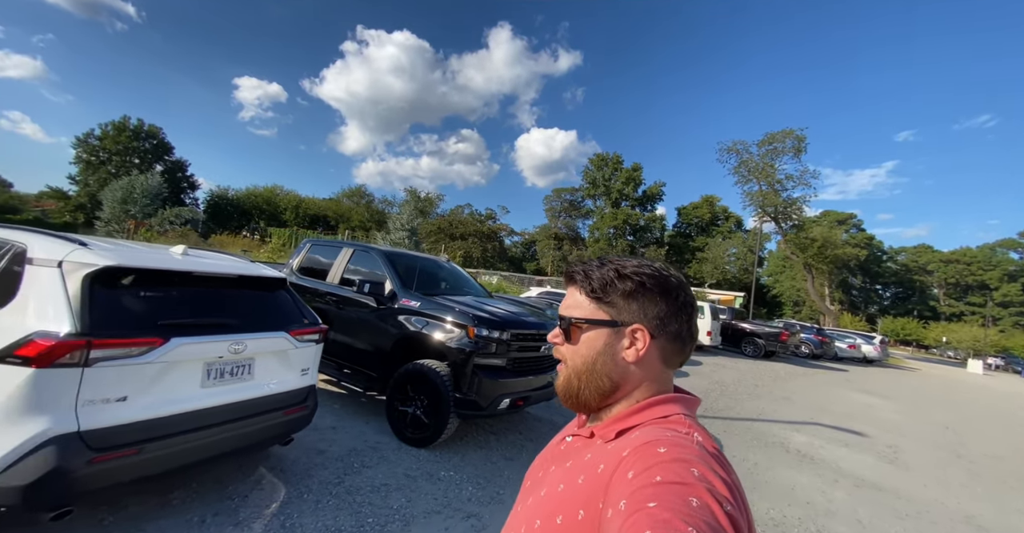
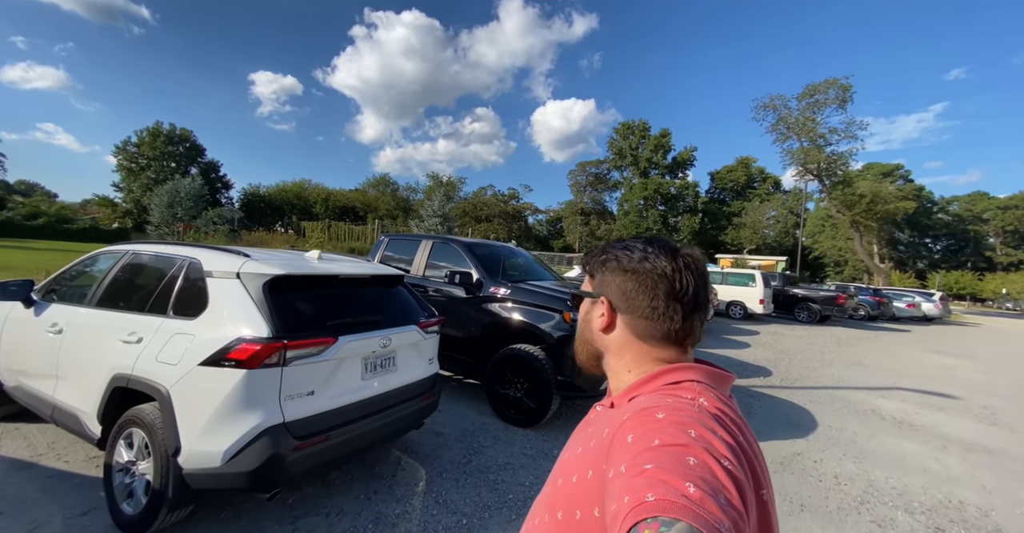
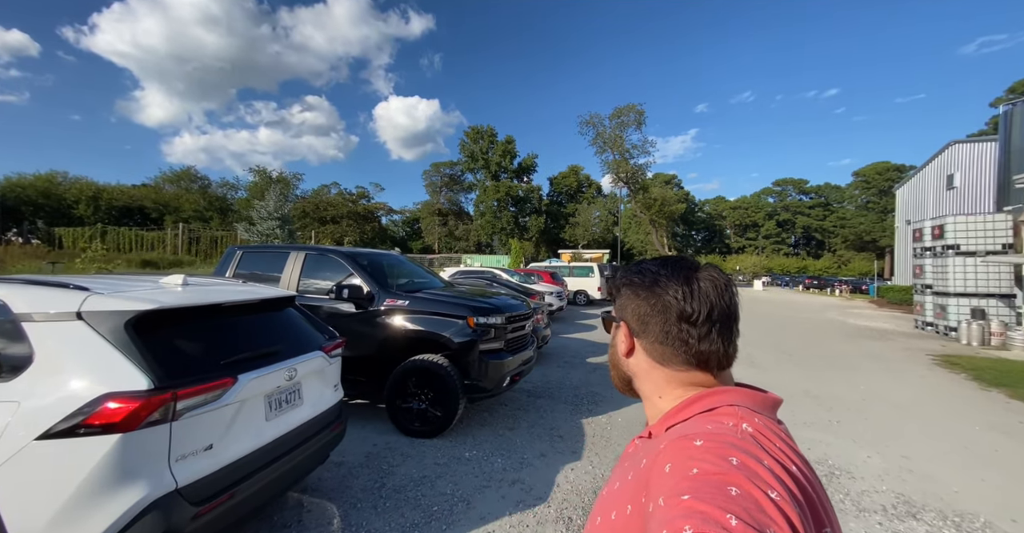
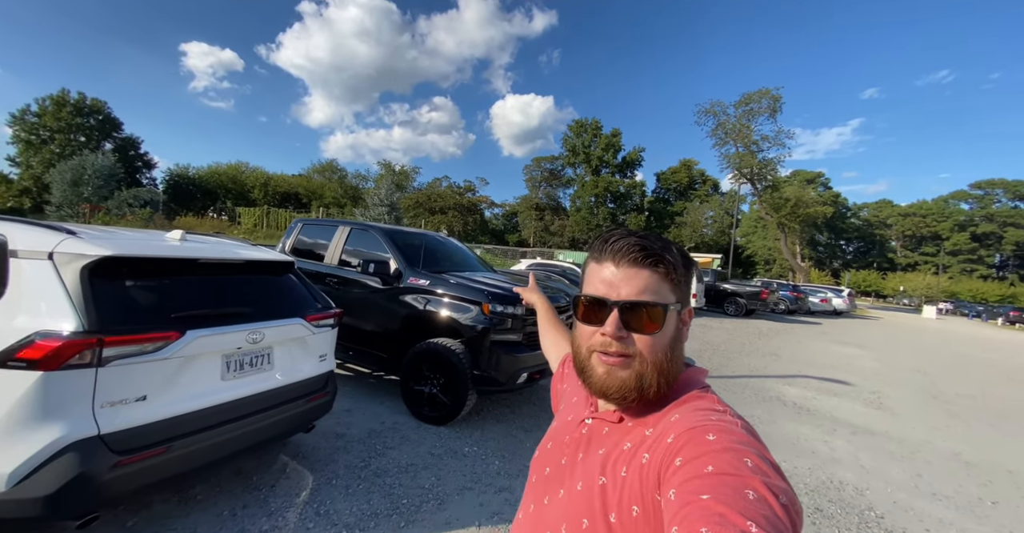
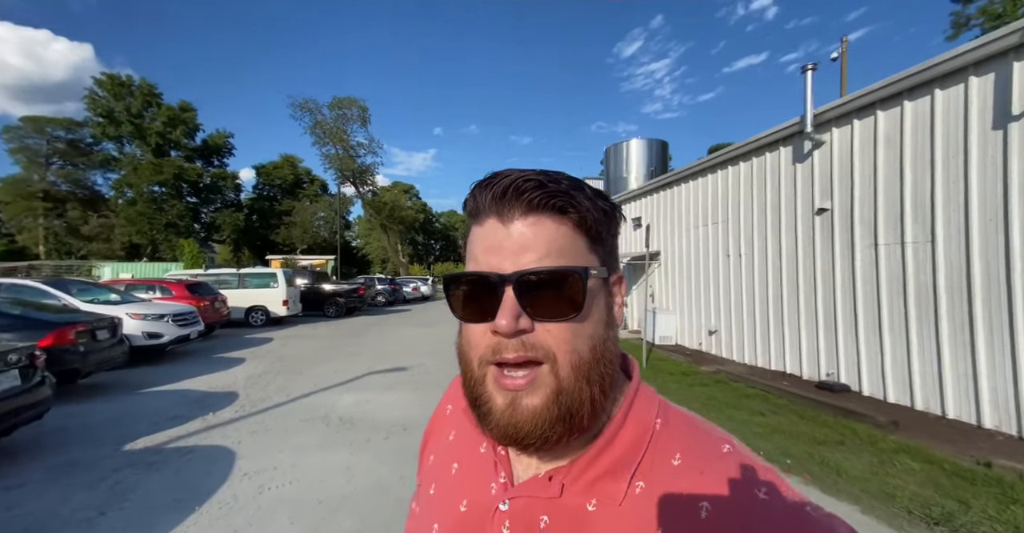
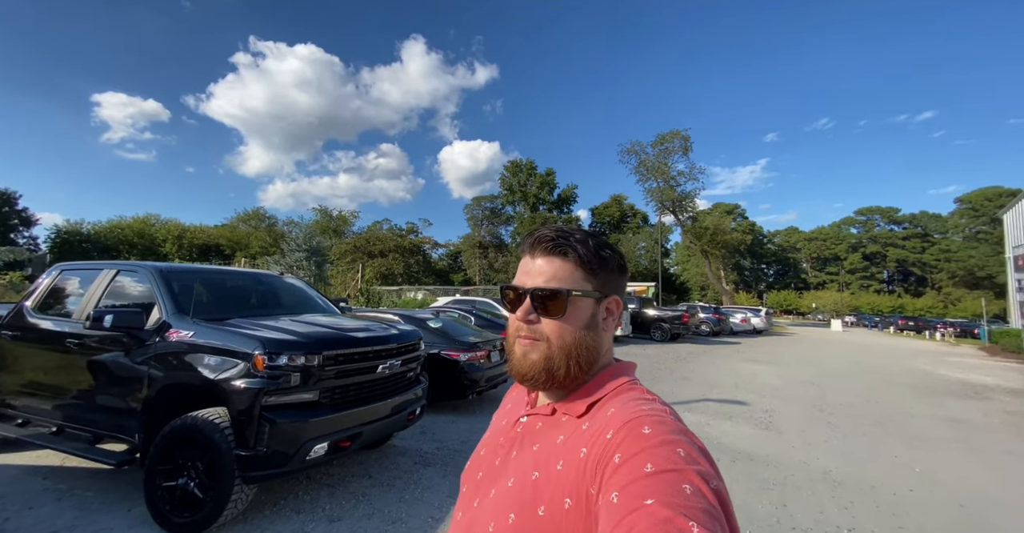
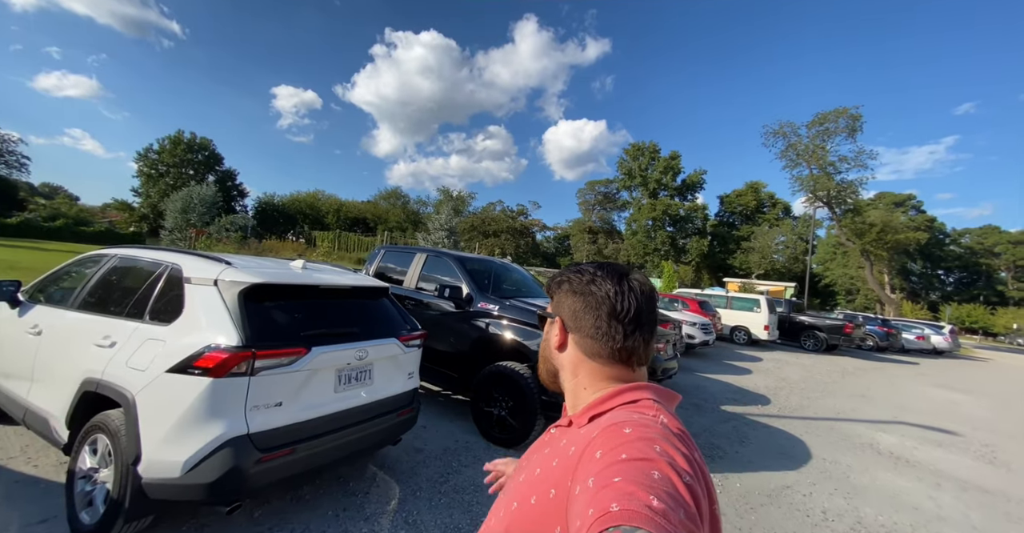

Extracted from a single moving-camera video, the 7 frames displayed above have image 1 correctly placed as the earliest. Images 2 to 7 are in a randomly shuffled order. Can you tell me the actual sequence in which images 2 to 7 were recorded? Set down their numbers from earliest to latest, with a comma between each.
7, 3, 2, 4, 6, 5
